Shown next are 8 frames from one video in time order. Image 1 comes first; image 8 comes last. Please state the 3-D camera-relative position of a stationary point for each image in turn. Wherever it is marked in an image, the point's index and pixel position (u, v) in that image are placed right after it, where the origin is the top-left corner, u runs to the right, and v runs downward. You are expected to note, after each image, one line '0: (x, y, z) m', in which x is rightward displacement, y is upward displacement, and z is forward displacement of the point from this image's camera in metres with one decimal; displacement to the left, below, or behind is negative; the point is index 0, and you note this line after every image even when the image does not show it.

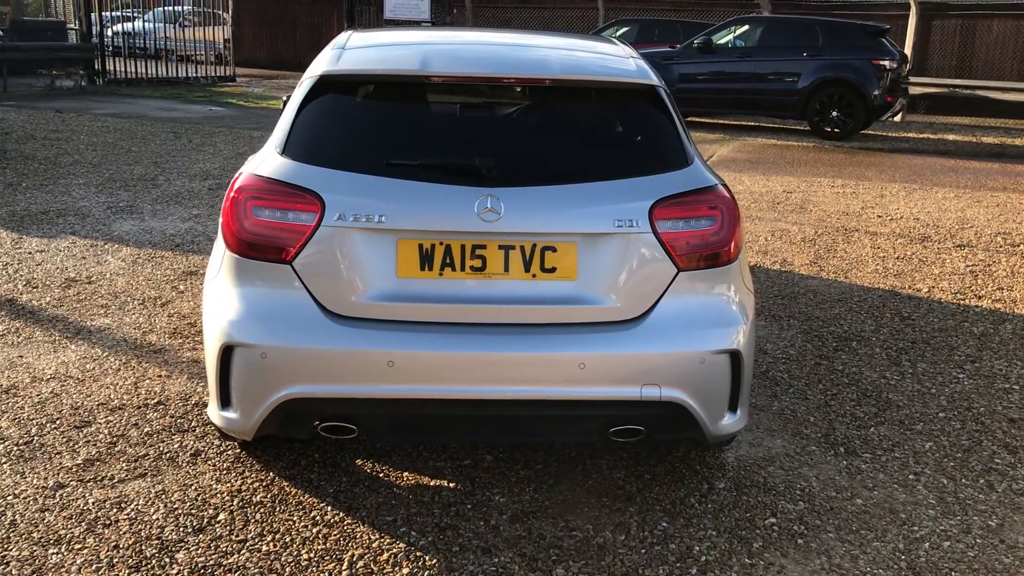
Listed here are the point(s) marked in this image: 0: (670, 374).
0: (+0.5, -0.2, +2.9) m
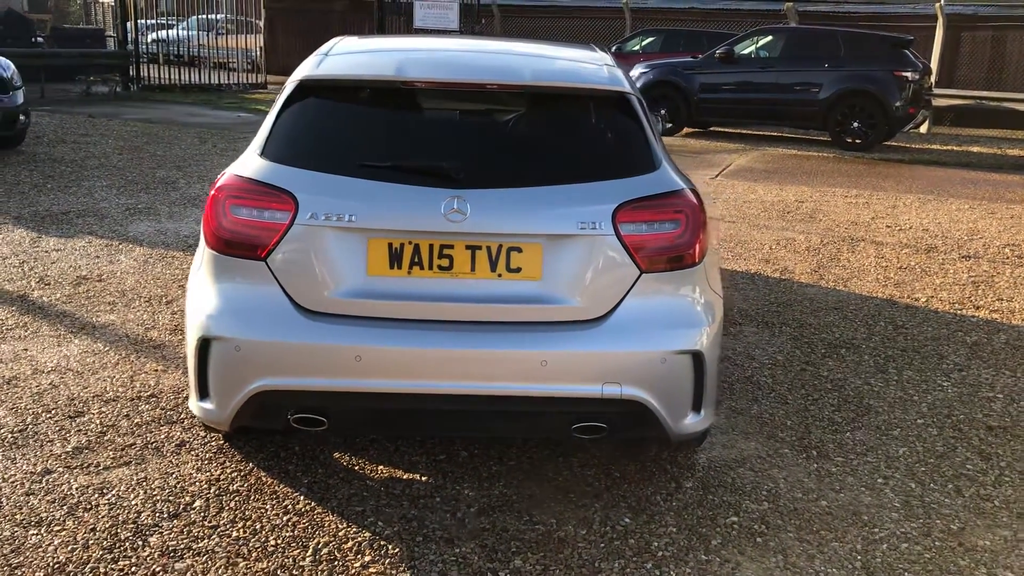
0: (+0.4, -0.3, +3.0) m
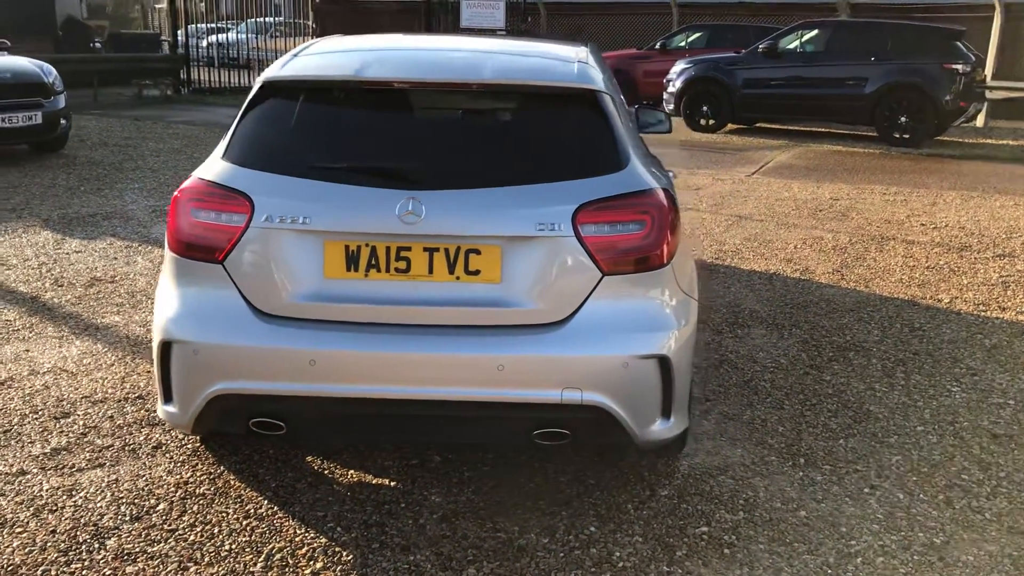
0: (+0.2, -0.3, +2.9) m
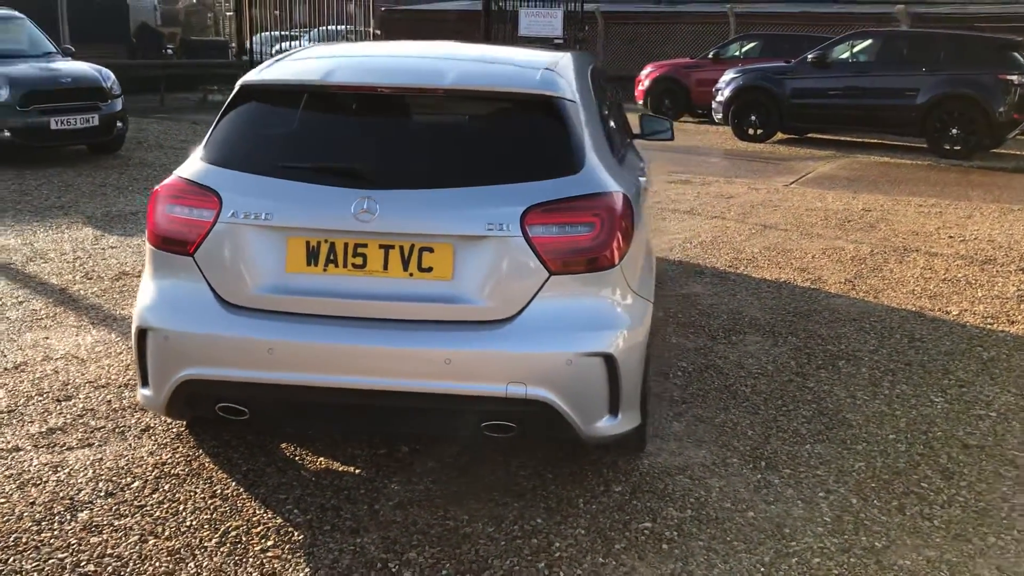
0: (+0.1, -0.3, +3.0) m
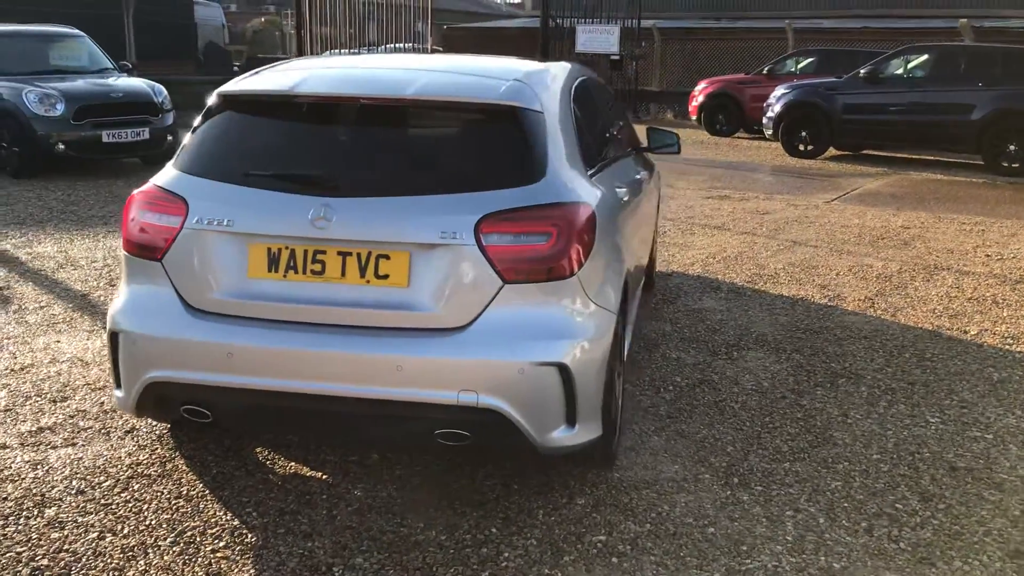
0: (-0.1, -0.3, +3.0) m
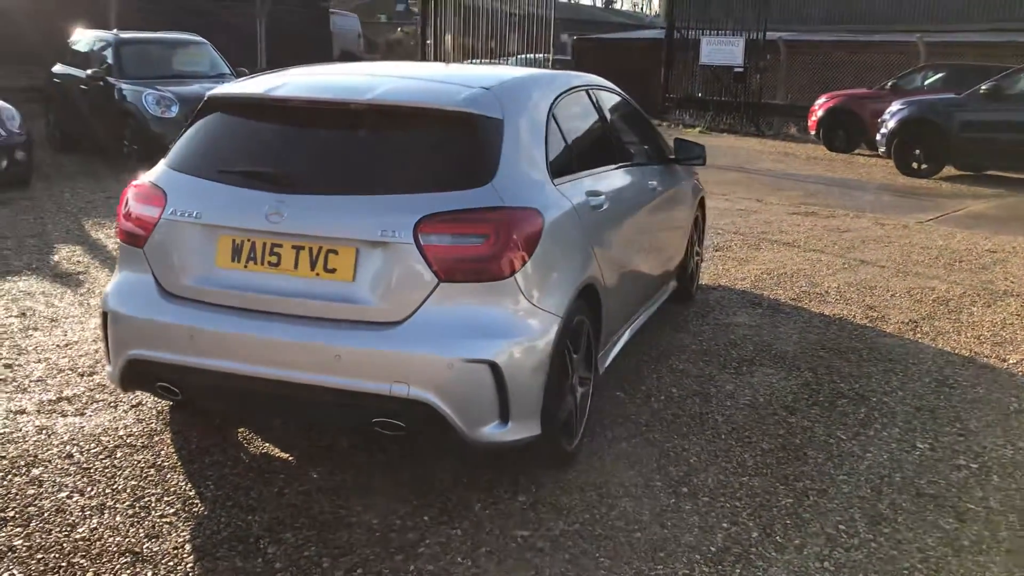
0: (-0.3, -0.3, +3.1) m
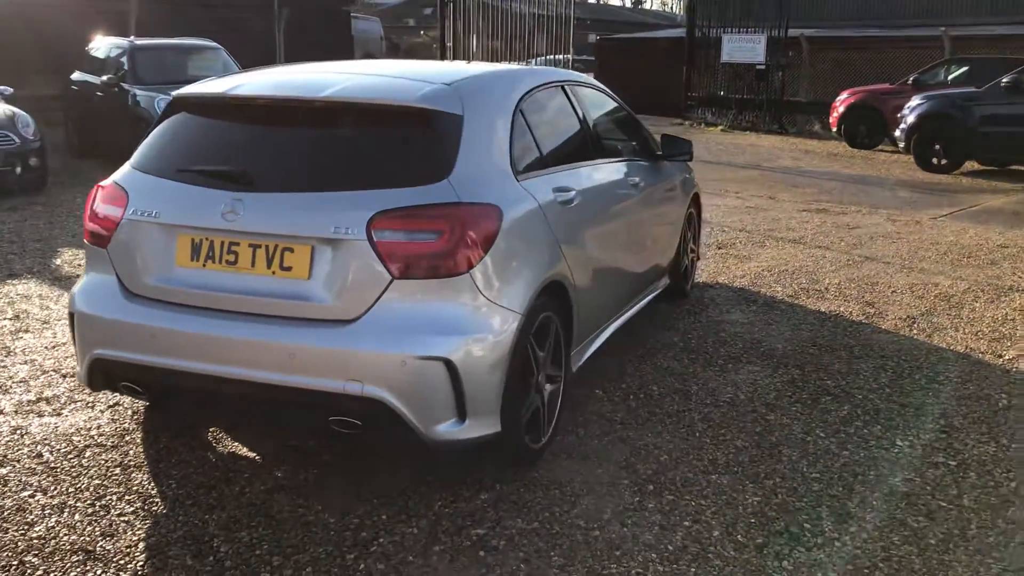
0: (-0.4, -0.3, +3.1) m
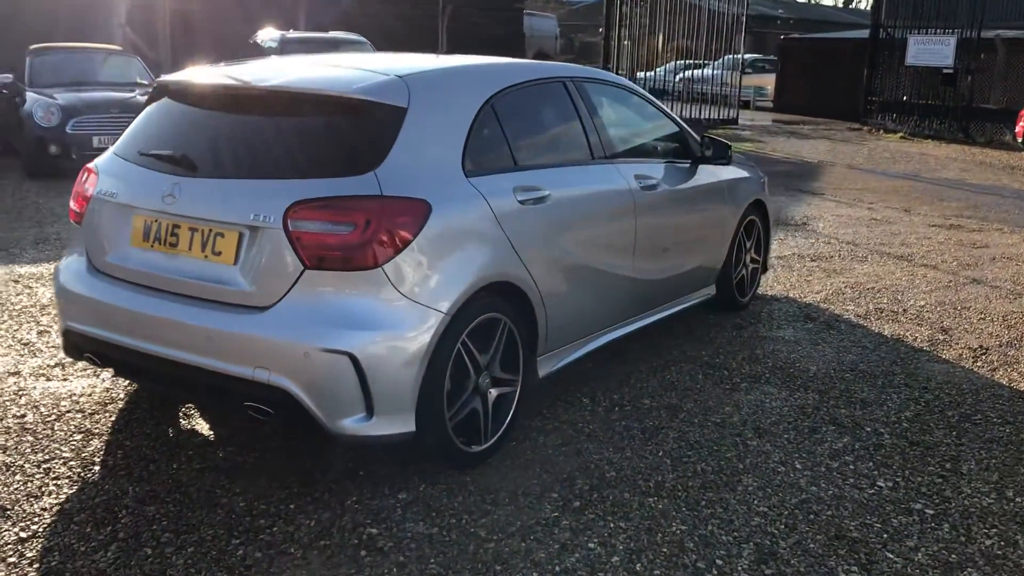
0: (-0.7, -0.2, +3.1) m
